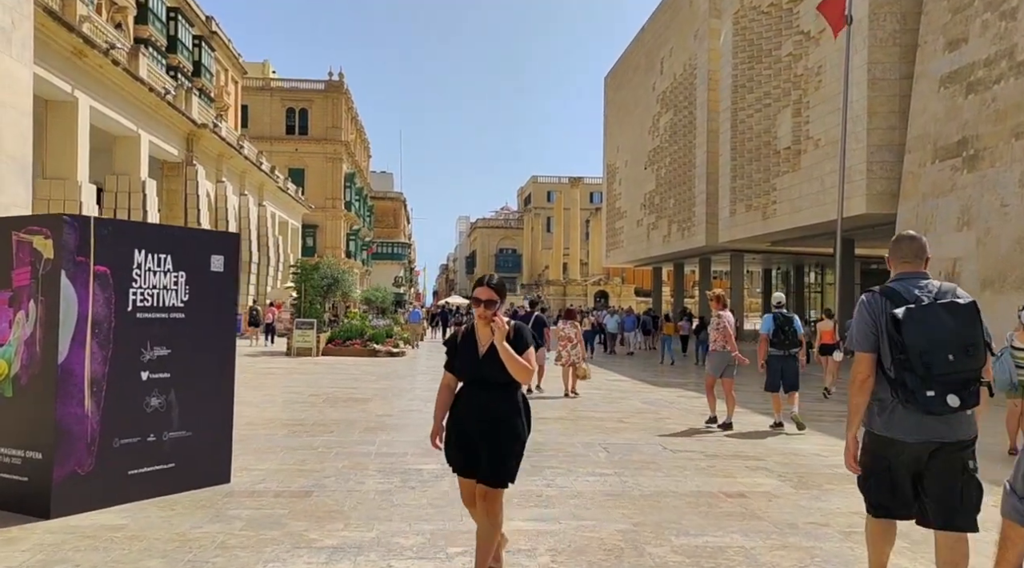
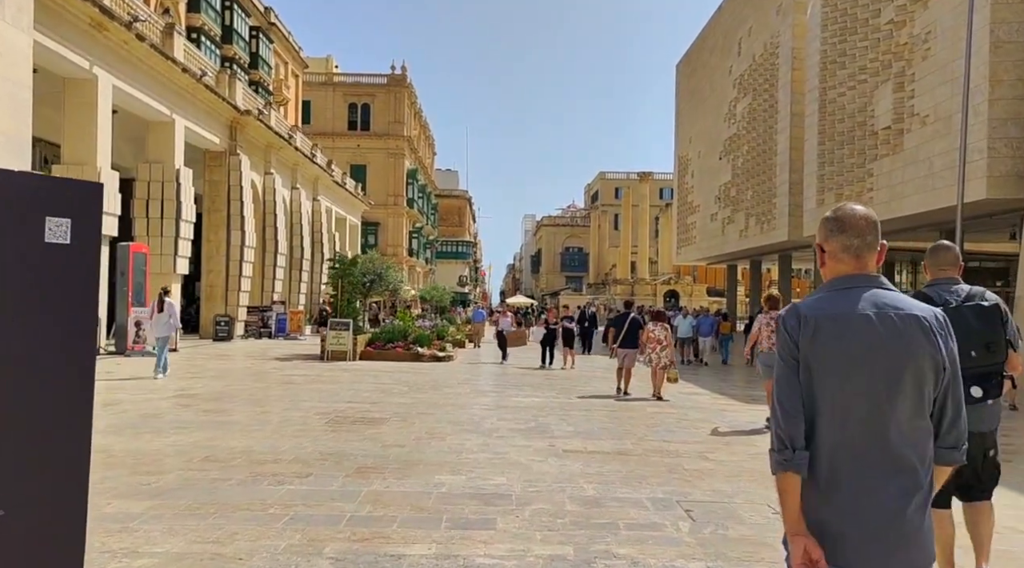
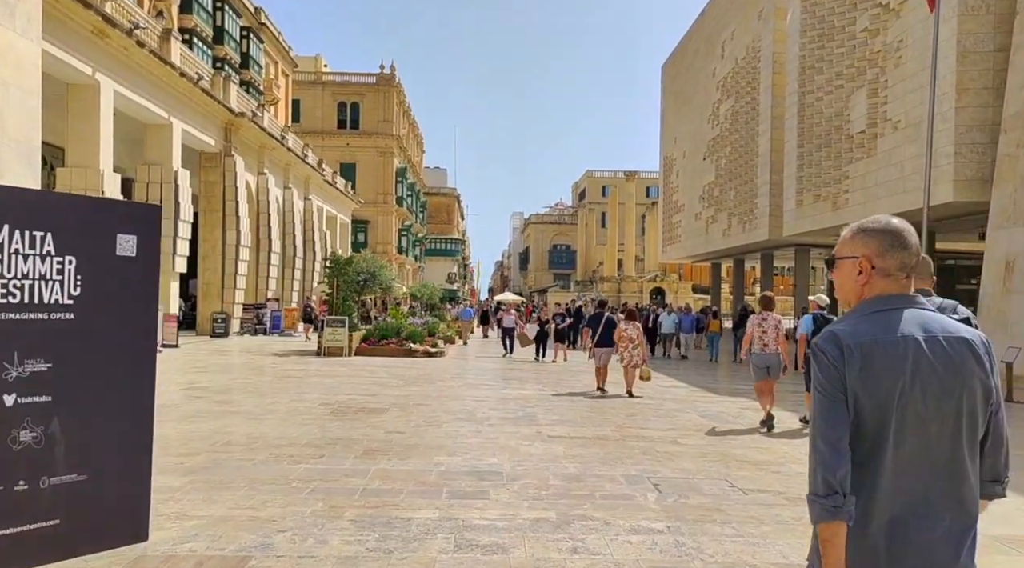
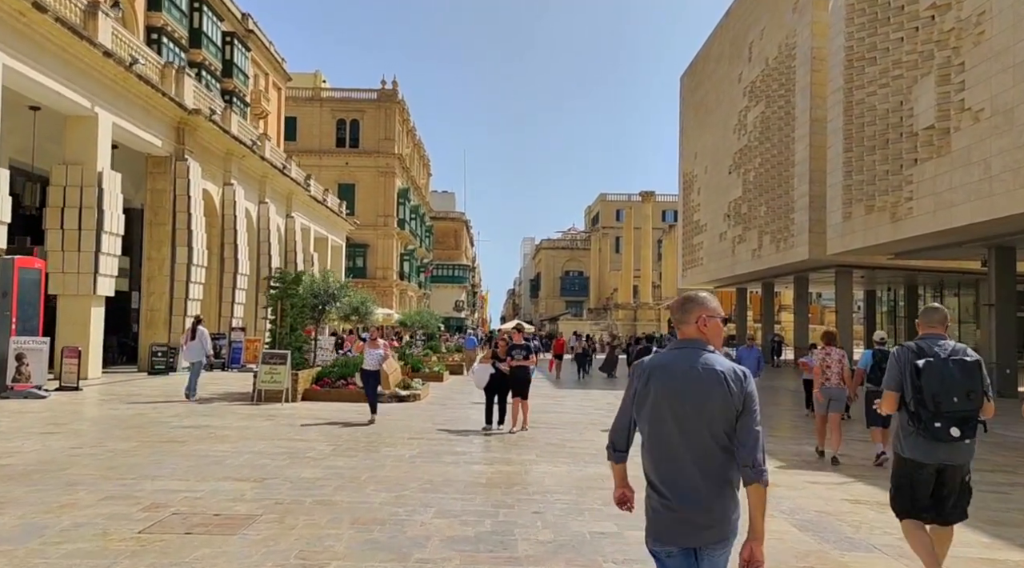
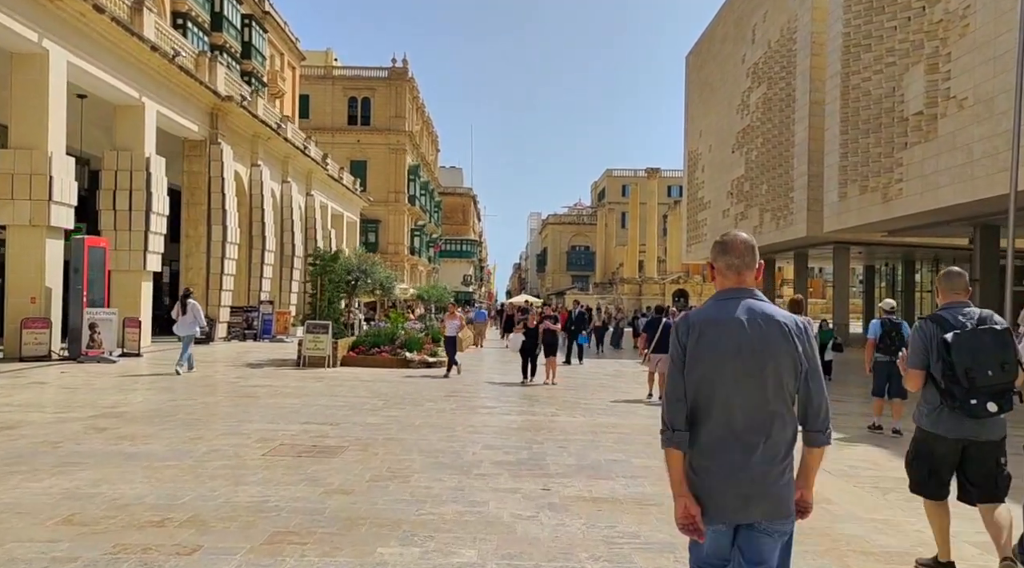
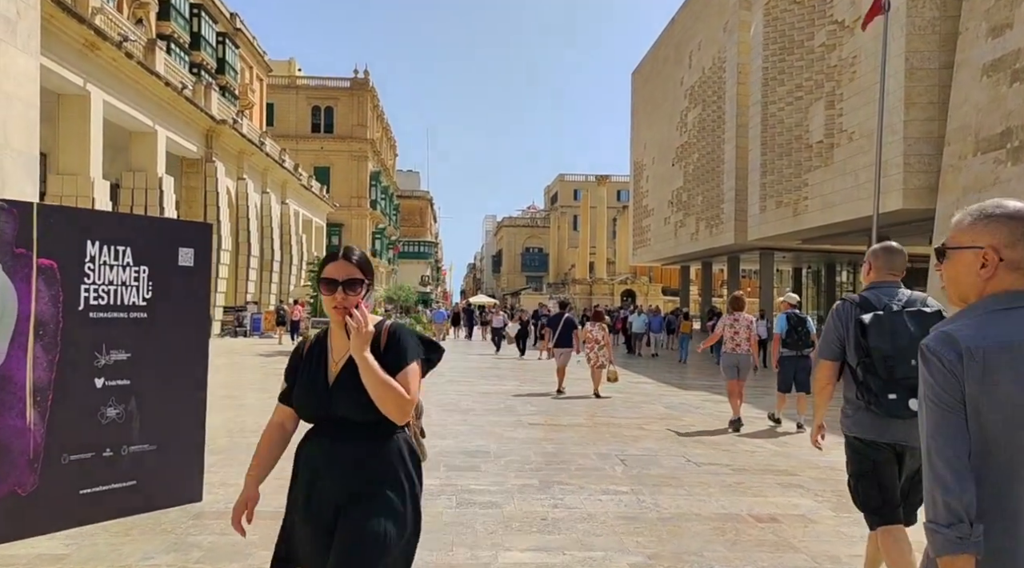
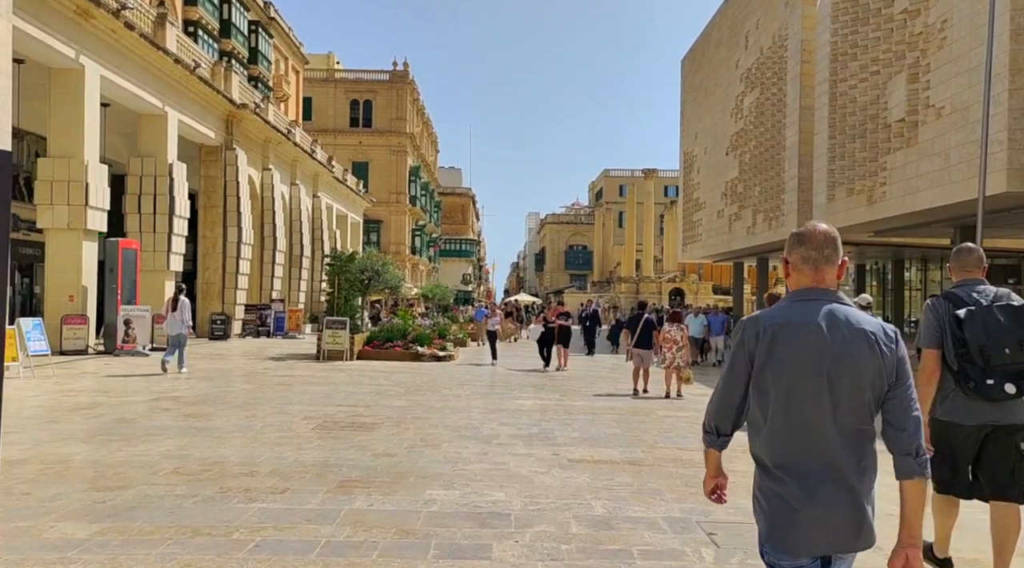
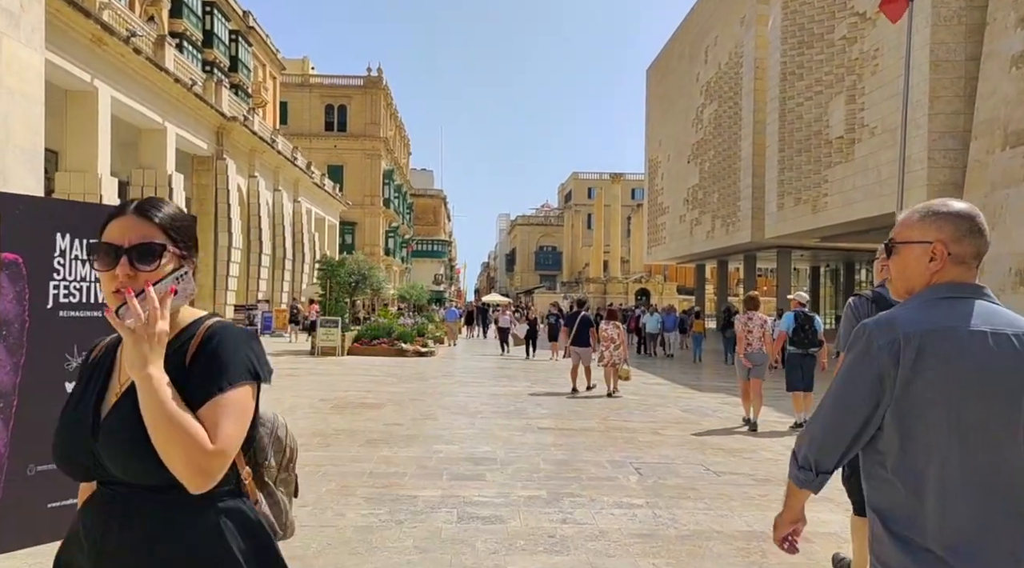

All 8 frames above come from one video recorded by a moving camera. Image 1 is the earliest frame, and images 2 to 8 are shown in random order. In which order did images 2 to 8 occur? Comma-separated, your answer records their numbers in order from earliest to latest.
6, 8, 3, 2, 7, 5, 4
